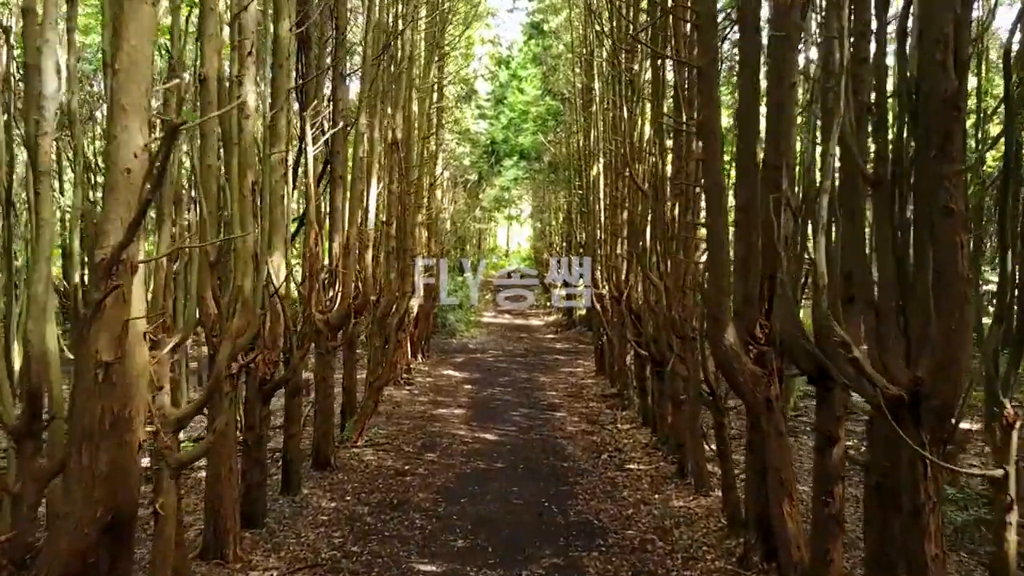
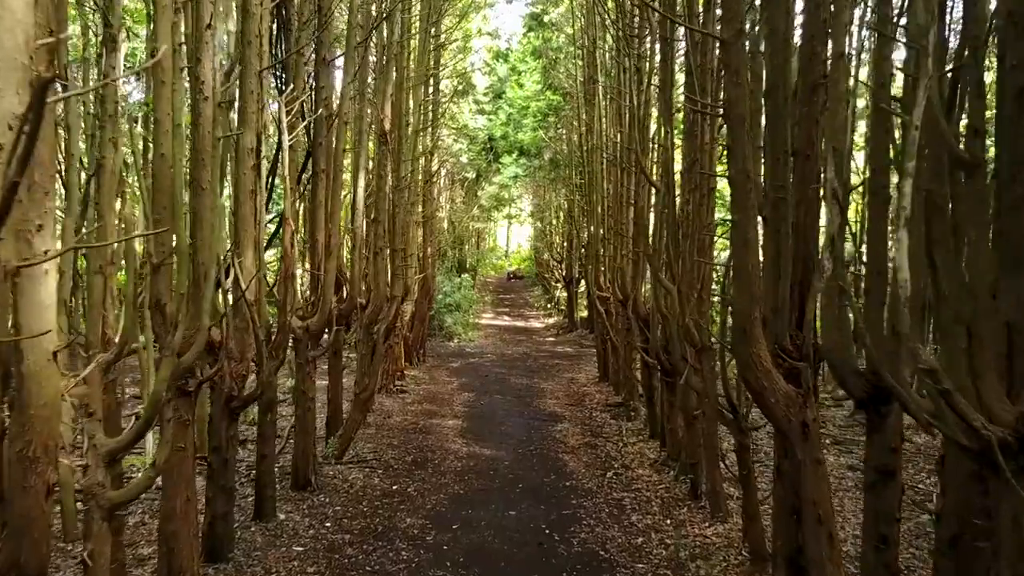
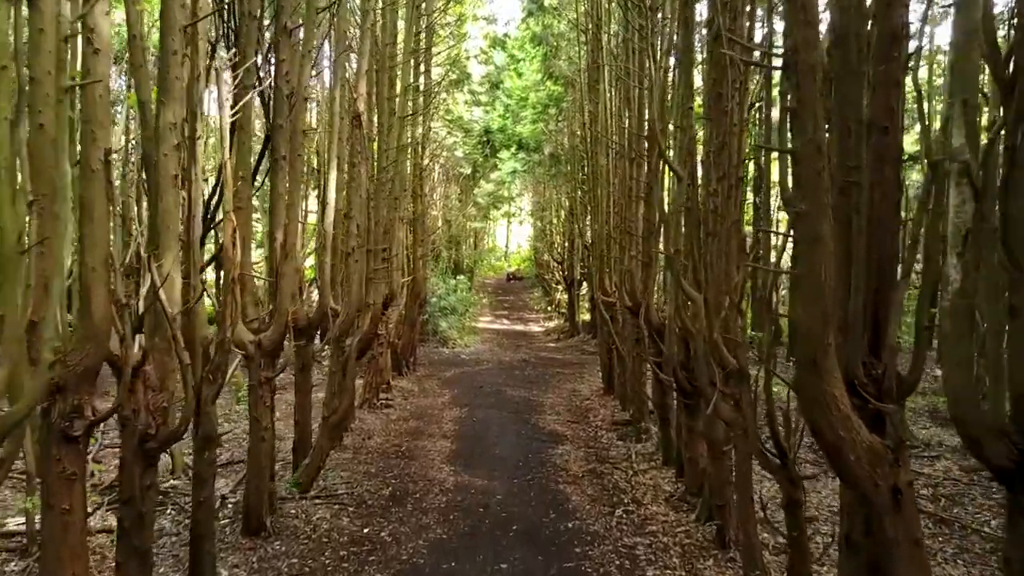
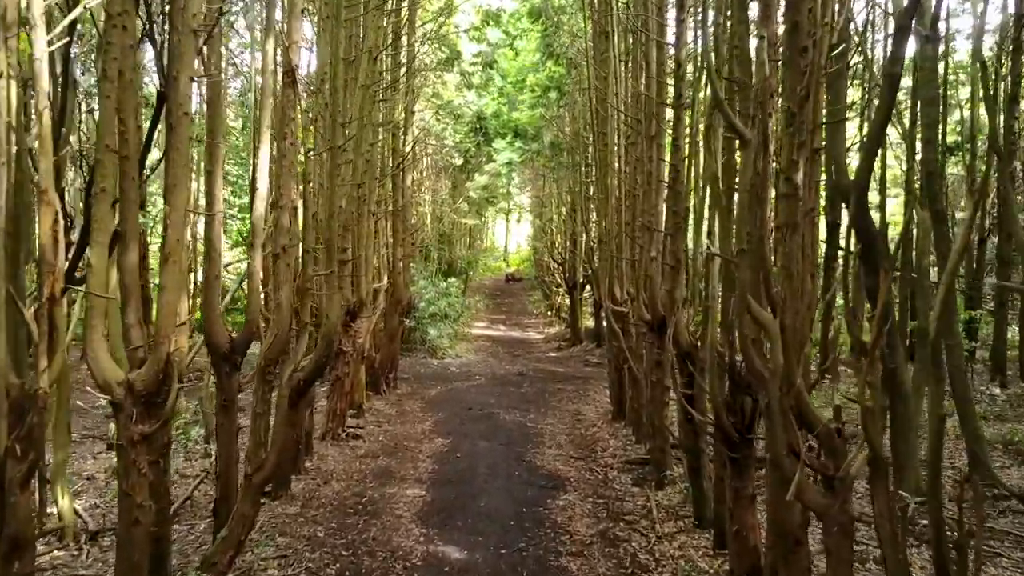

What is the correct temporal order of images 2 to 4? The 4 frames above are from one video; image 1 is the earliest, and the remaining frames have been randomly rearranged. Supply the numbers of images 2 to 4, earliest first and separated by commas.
2, 3, 4
